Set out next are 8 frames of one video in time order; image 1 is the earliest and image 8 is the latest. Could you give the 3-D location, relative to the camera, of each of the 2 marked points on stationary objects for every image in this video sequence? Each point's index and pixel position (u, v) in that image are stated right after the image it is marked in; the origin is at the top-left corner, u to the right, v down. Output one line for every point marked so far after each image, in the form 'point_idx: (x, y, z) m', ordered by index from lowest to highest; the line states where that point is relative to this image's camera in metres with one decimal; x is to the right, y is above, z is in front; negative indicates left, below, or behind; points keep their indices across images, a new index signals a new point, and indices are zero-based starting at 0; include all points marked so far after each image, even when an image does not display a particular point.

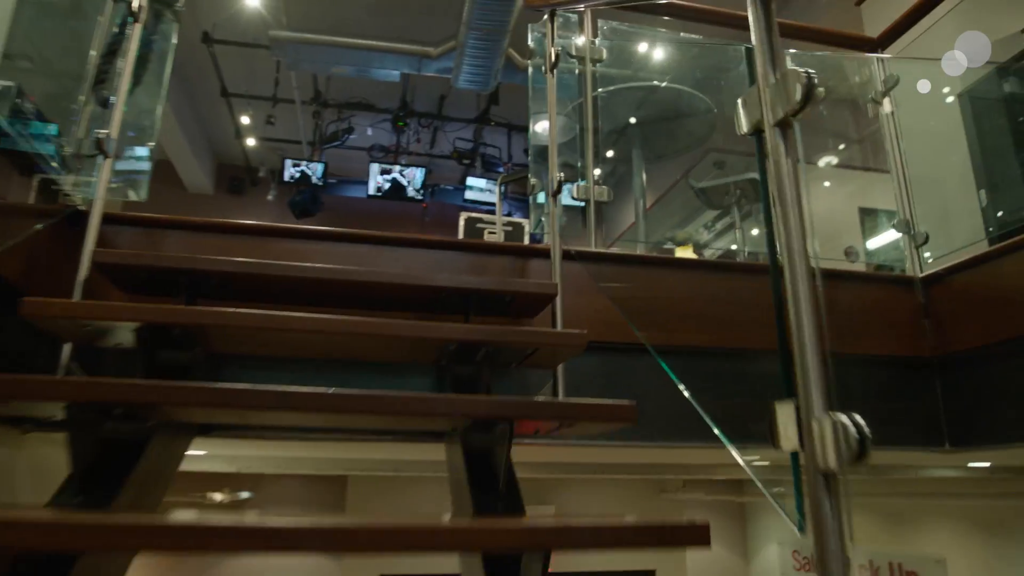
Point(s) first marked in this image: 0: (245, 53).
0: (-2.5, +2.2, +7.0) m
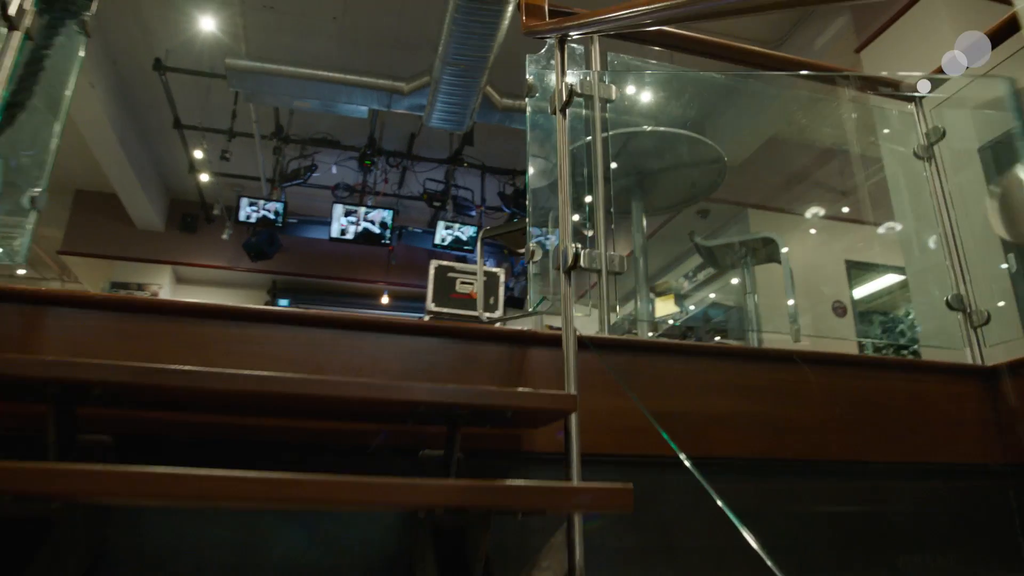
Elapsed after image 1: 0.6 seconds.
0: (-2.7, +1.8, +6.5) m
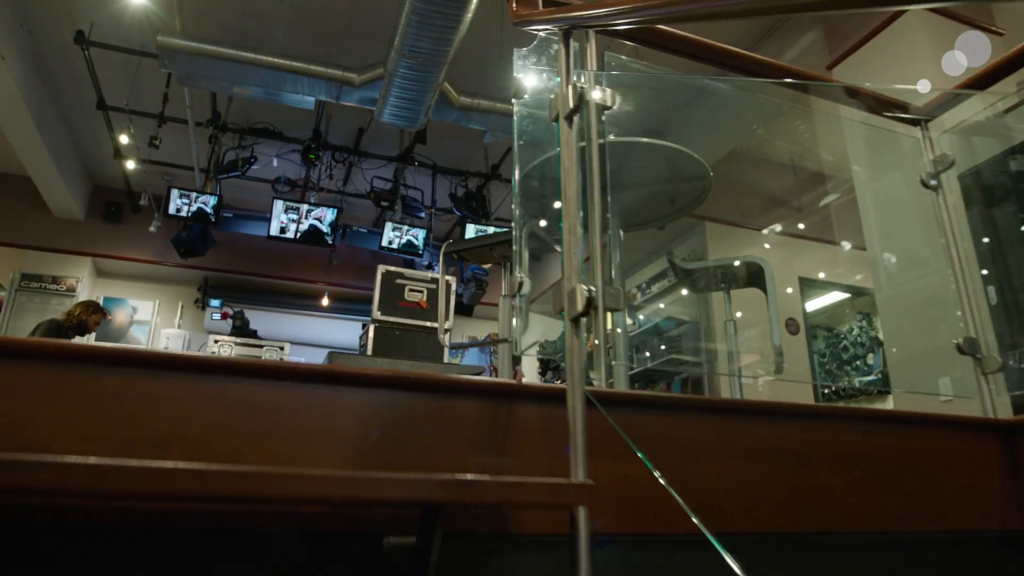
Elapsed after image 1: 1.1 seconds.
0: (-3.1, +1.8, +5.9) m
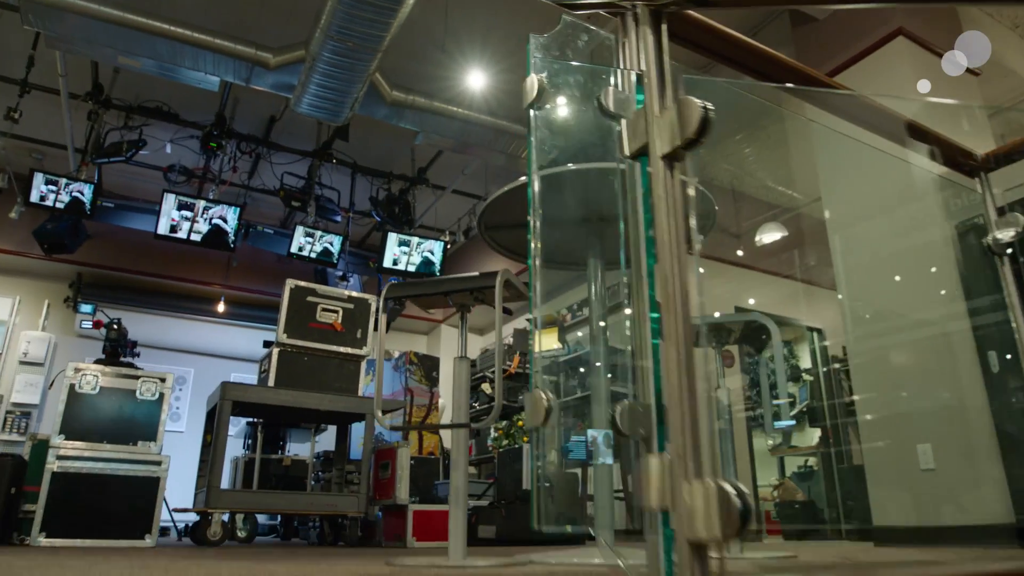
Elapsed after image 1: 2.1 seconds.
0: (-3.5, +1.8, +4.9) m
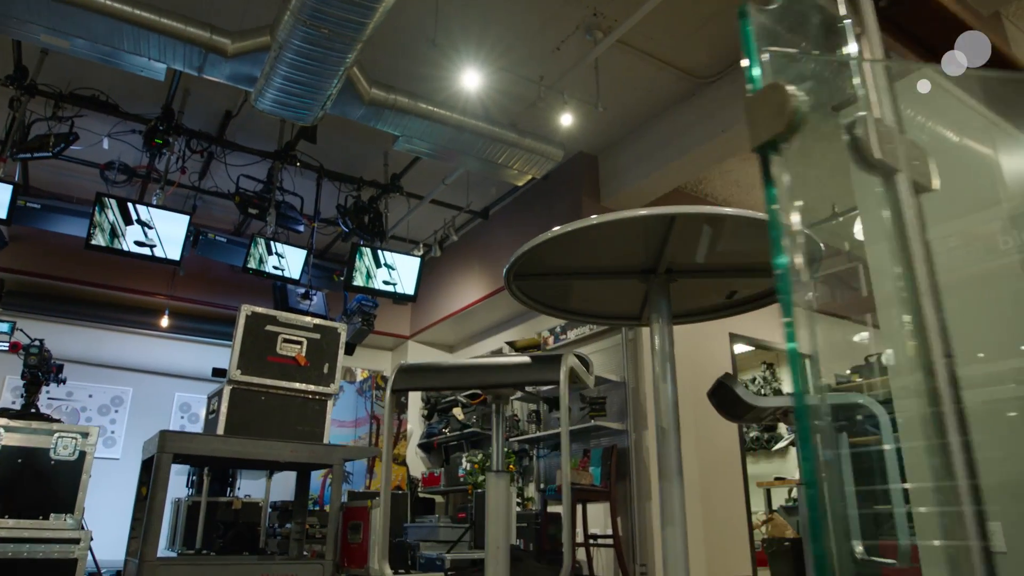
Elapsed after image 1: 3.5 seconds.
0: (-3.5, +1.7, +4.0) m
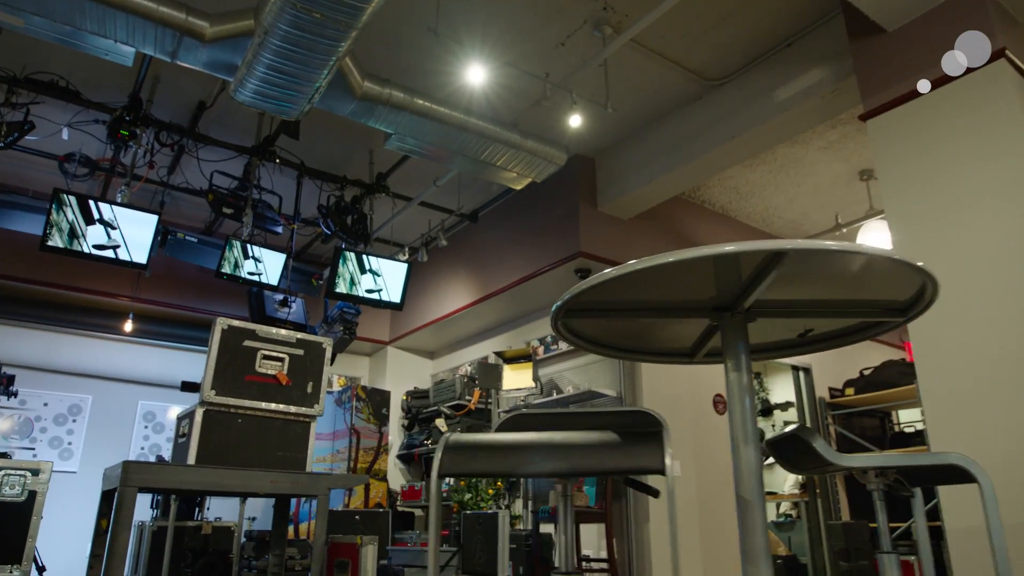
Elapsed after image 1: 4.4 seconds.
0: (-3.4, +1.7, +3.6) m
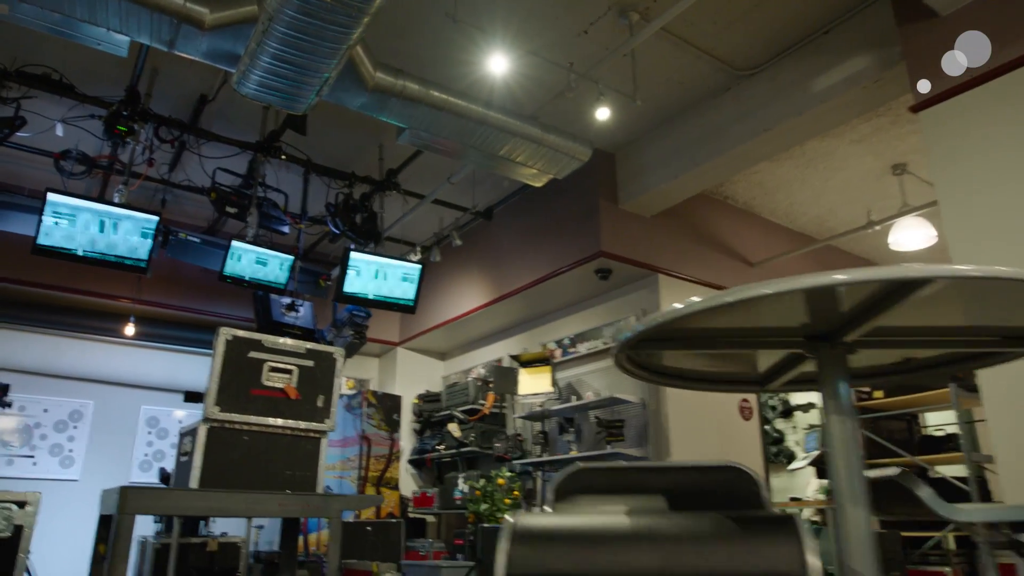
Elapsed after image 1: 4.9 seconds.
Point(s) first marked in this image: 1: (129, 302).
0: (-3.3, +1.6, +3.3) m
1: (-3.2, -0.1, +6.2) m
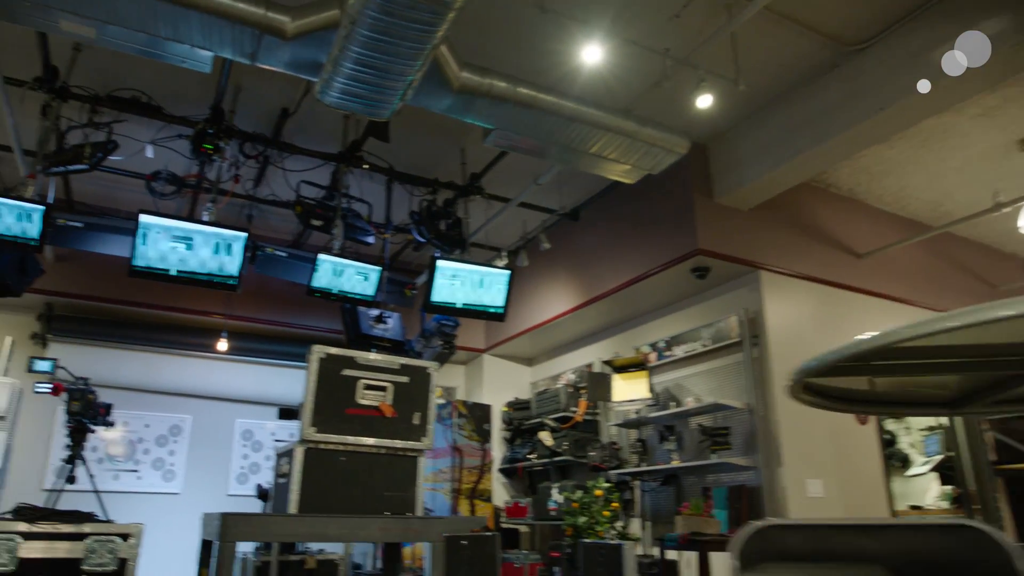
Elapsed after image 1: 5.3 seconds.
0: (-2.9, +1.5, +3.4) m
1: (-2.5, -0.3, +6.3) m
